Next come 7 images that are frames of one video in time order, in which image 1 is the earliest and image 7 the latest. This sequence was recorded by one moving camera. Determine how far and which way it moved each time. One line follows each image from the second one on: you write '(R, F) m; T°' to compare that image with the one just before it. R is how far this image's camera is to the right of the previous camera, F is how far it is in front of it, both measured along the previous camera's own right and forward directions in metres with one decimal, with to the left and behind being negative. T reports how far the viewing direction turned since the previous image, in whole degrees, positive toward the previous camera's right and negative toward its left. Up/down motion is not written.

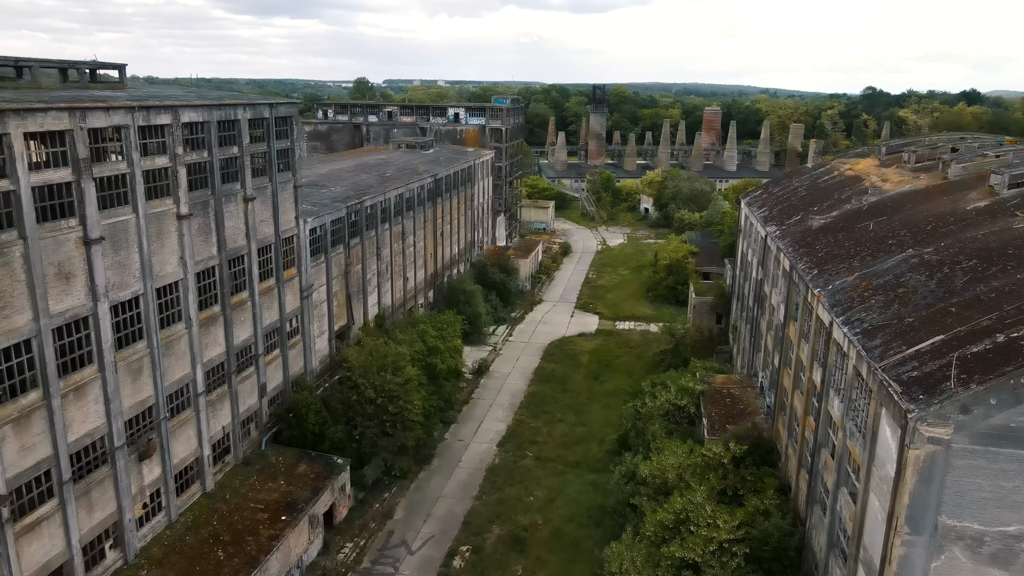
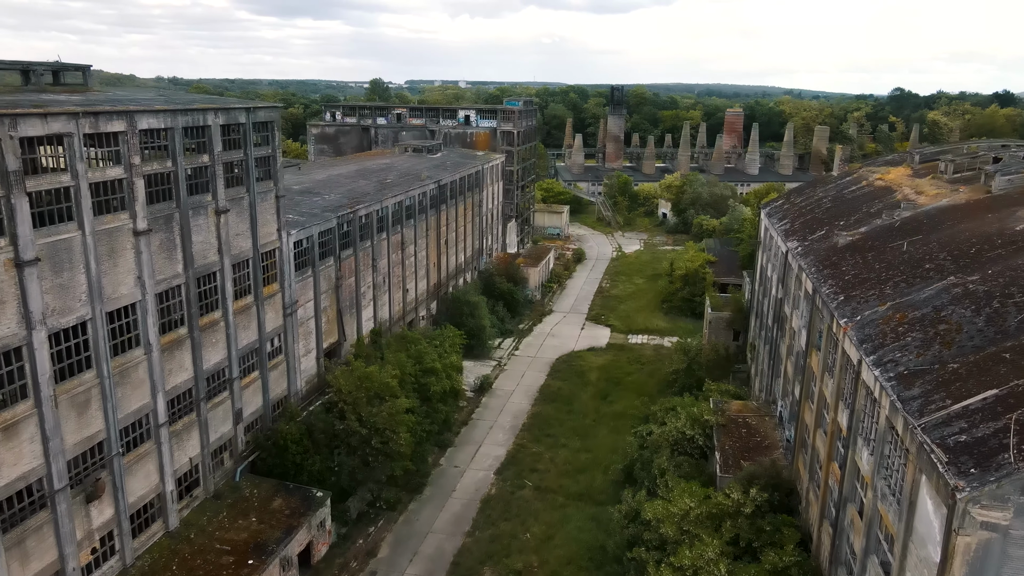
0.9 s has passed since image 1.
(+0.8, +2.0) m; -2°
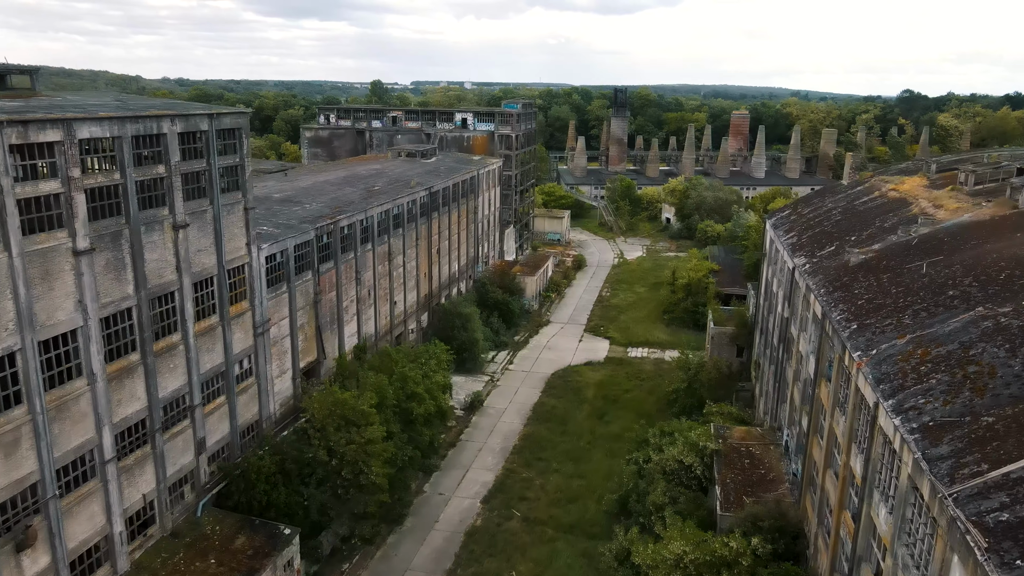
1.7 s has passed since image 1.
(+0.6, +1.7) m; 0°
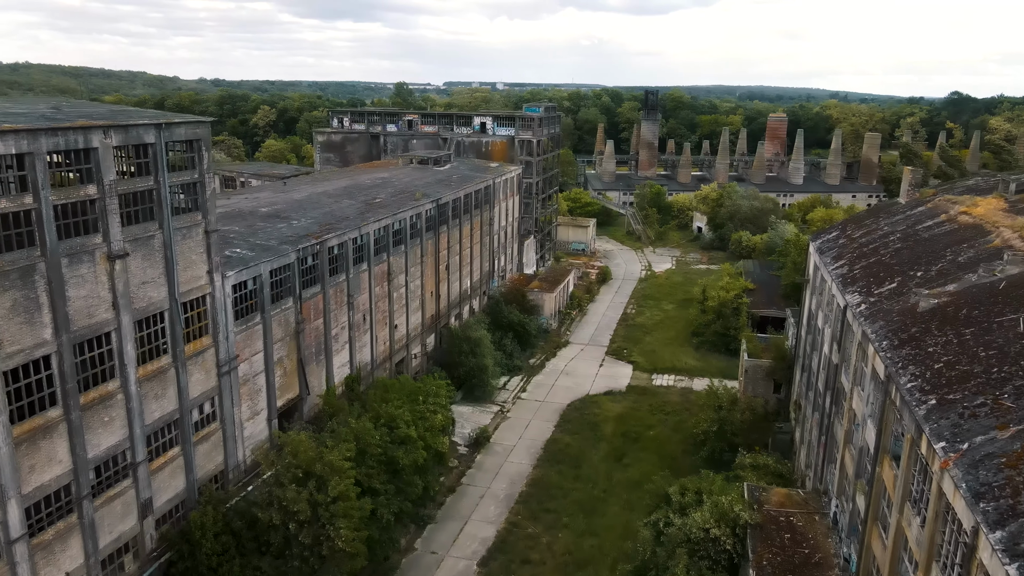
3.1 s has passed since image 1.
(+0.8, +3.2) m; -2°
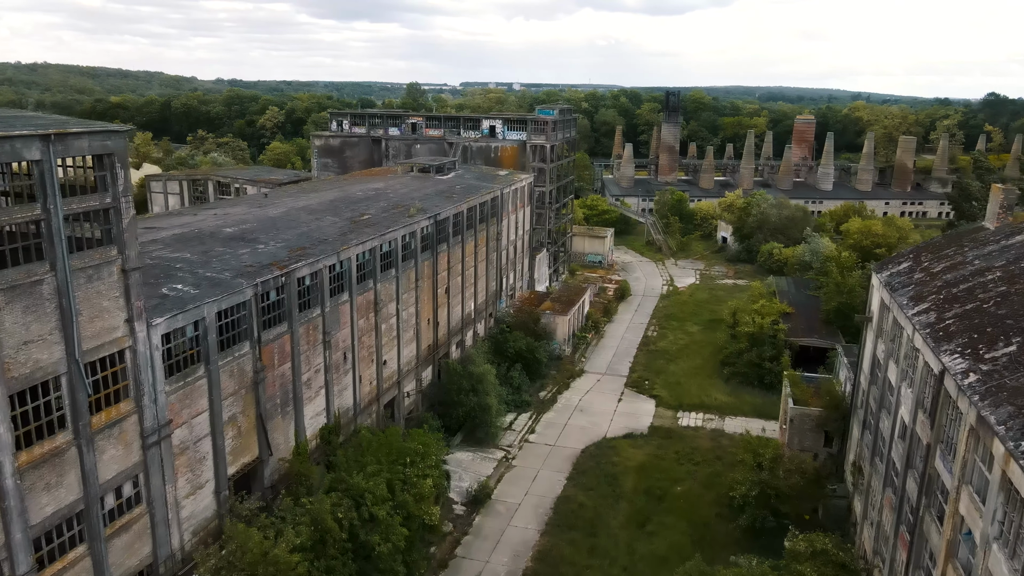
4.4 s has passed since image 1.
(+0.3, +4.3) m; -1°
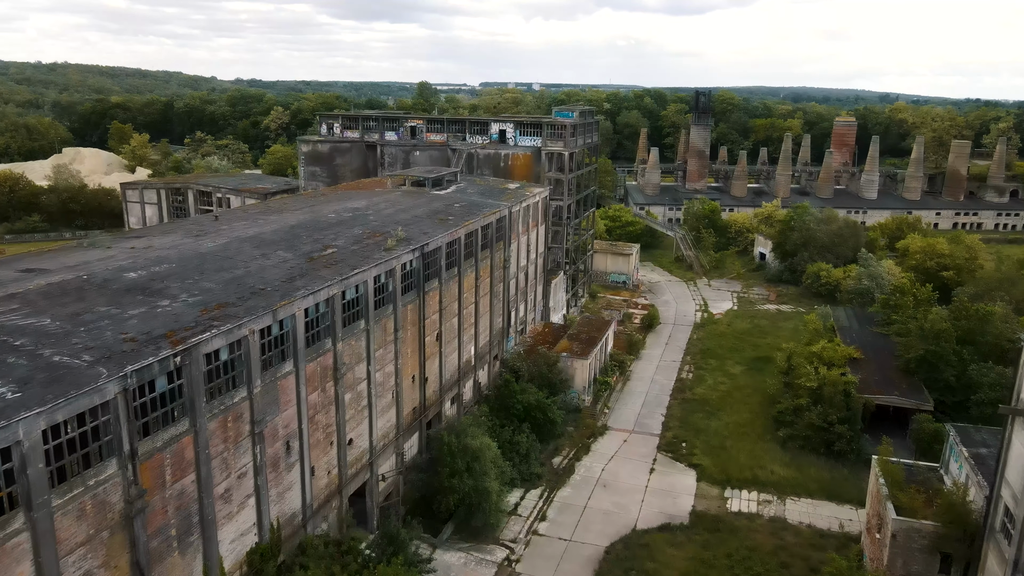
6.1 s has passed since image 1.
(+0.4, +6.7) m; -1°
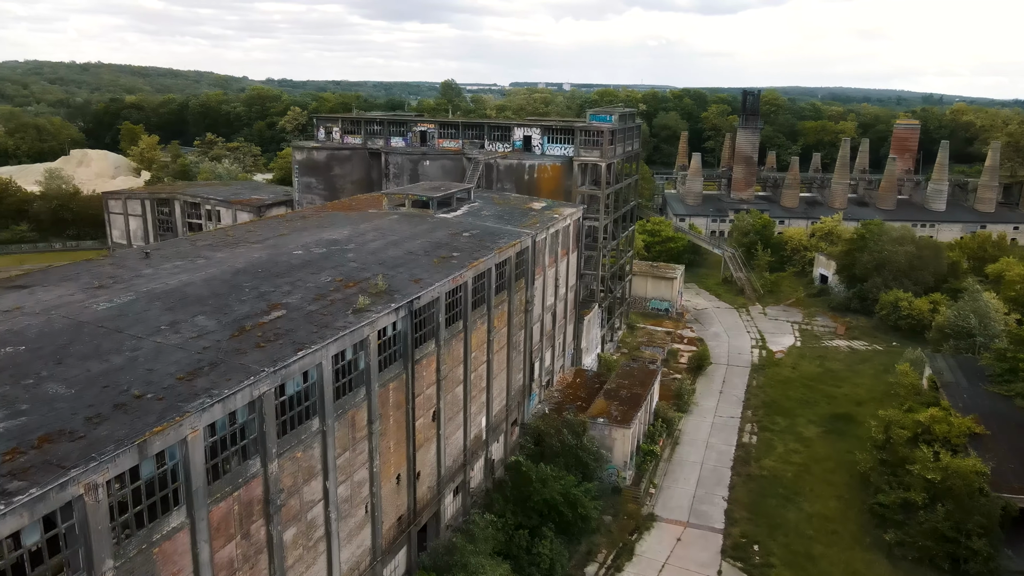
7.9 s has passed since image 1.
(+0.1, +6.9) m; -2°
